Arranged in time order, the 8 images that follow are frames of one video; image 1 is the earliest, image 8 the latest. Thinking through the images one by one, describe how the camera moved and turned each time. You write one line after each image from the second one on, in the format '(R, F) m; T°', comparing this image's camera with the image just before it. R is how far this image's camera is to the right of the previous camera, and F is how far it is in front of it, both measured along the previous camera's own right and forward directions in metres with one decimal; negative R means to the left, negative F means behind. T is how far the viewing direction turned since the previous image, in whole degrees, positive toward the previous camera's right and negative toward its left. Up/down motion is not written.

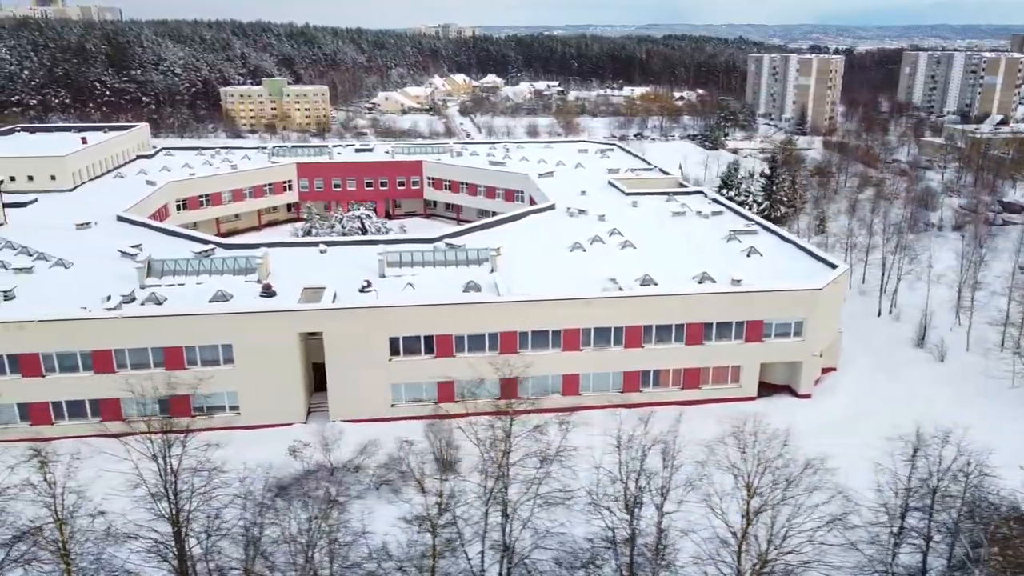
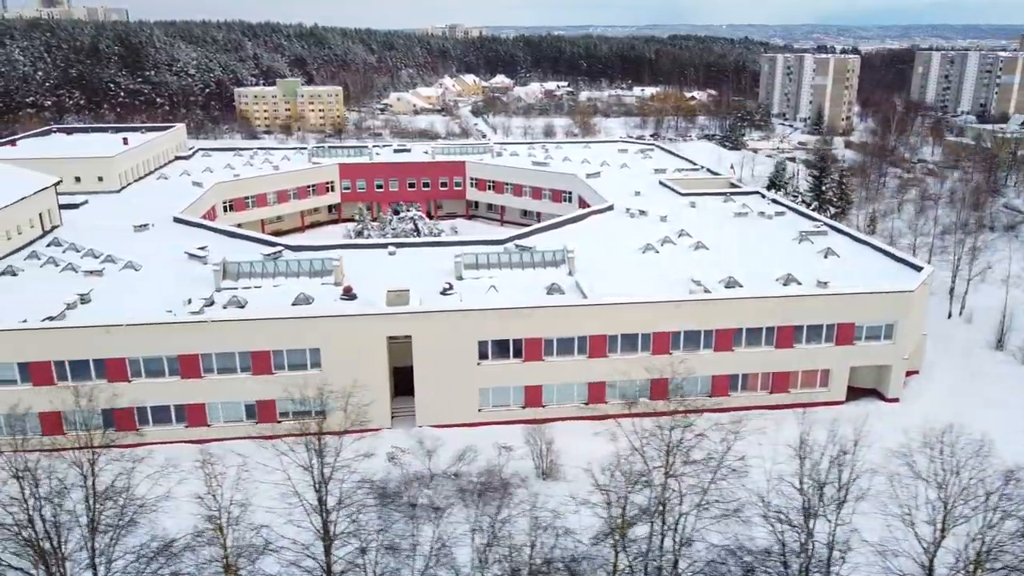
(-3.0, +0.6) m; 0°
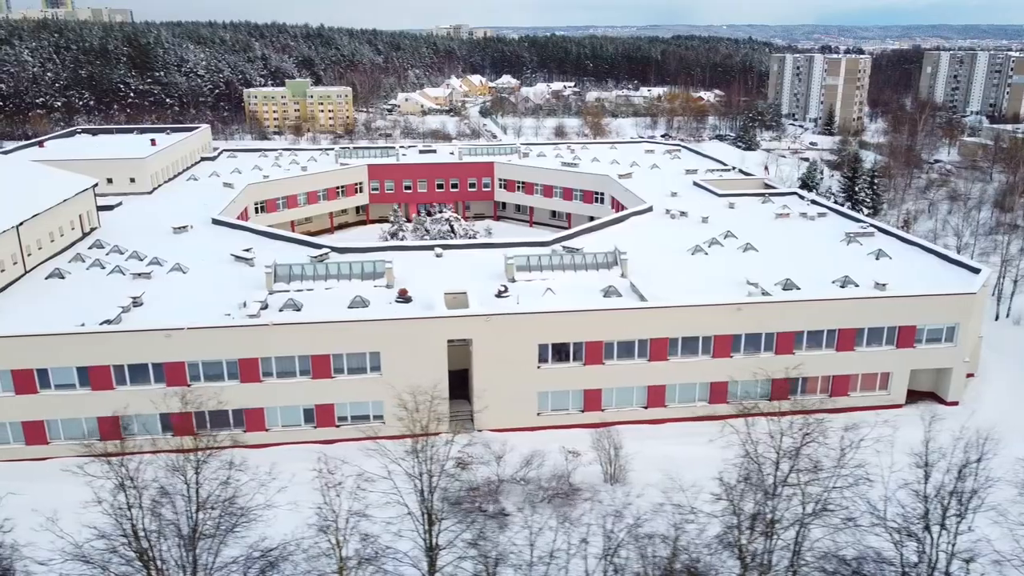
(-2.0, +0.3) m; 0°
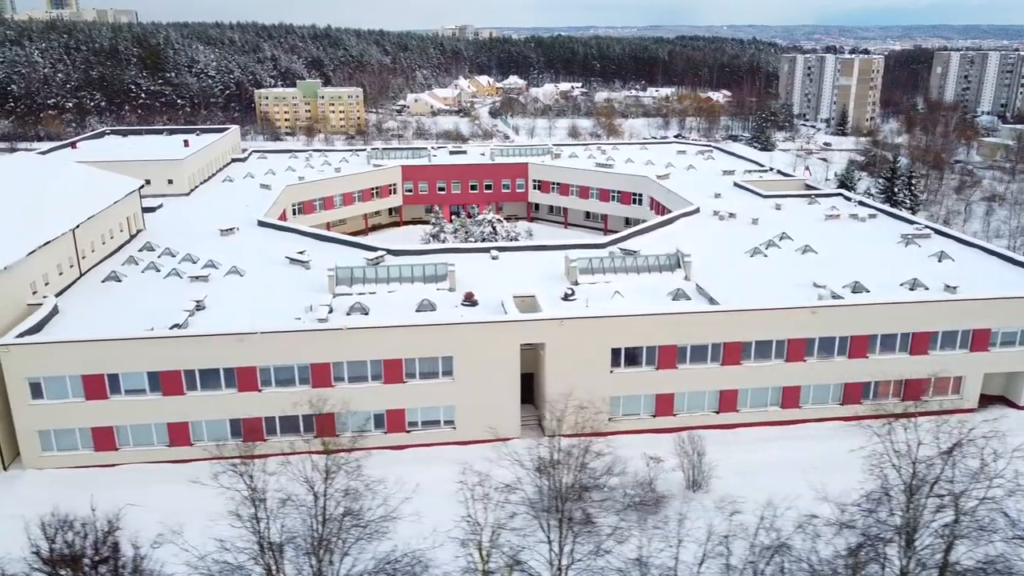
(-2.3, +0.4) m; 0°
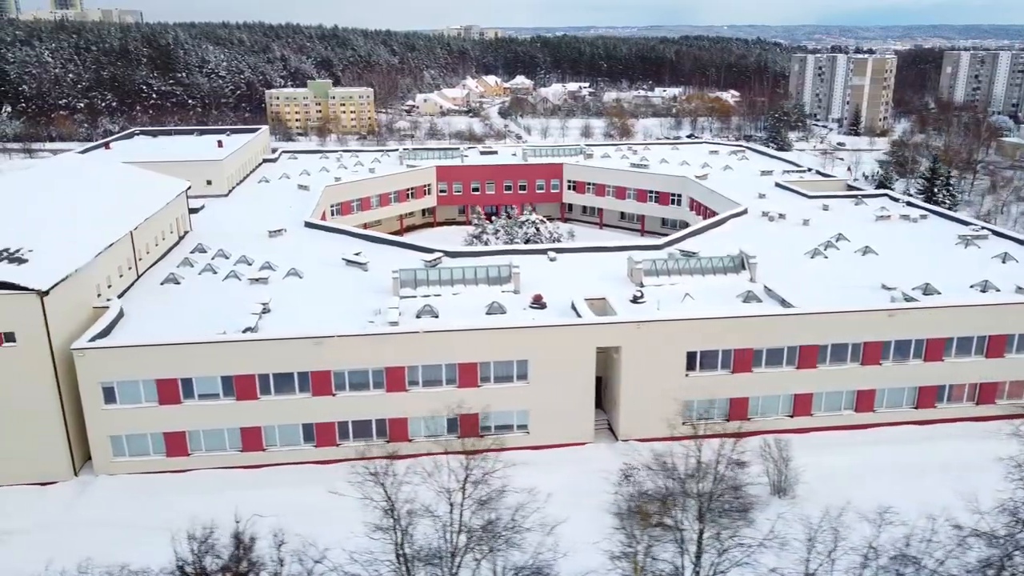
(-2.3, +0.4) m; 0°
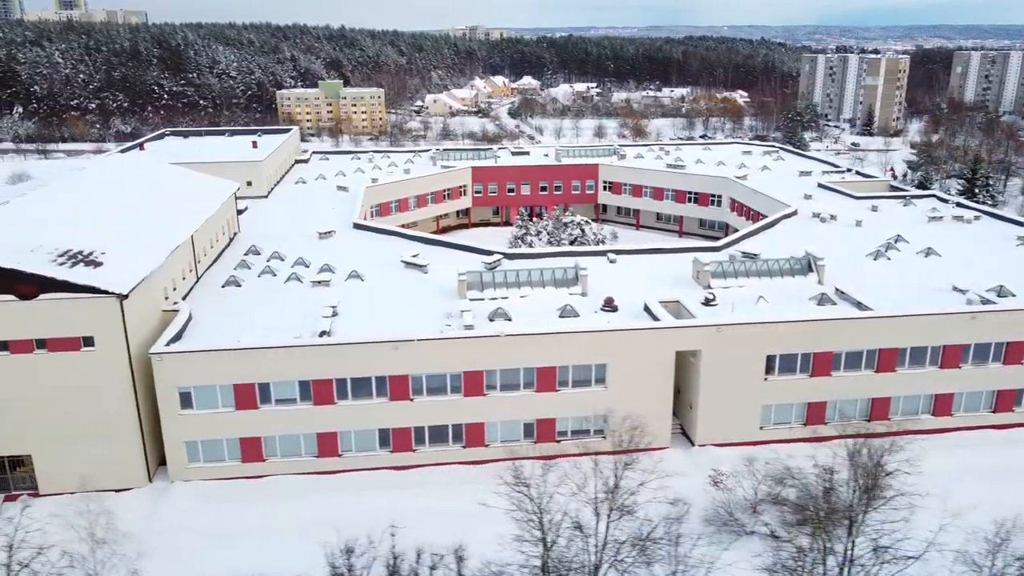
(-2.4, +0.4) m; 0°
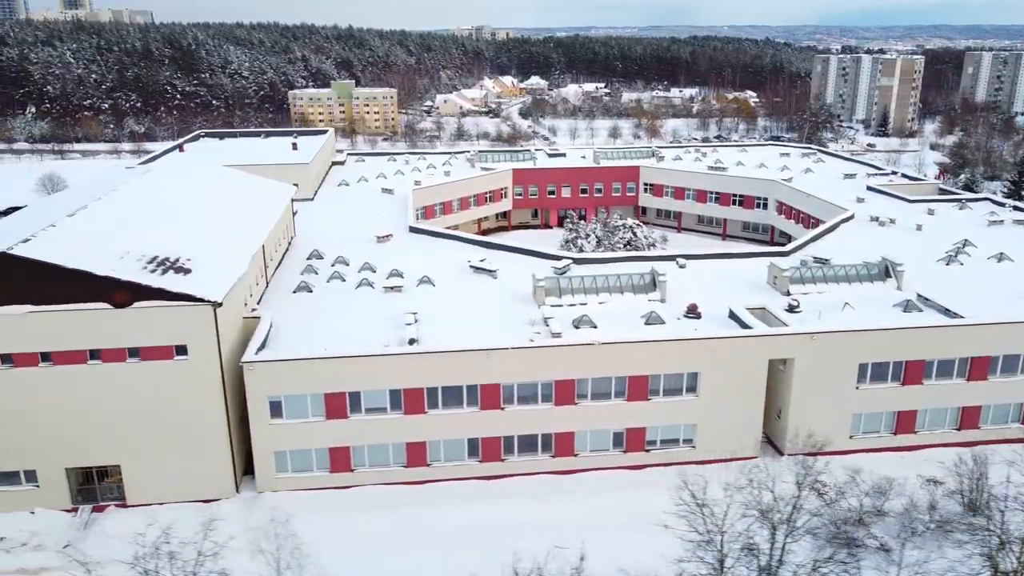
(-2.7, +0.4) m; 0°
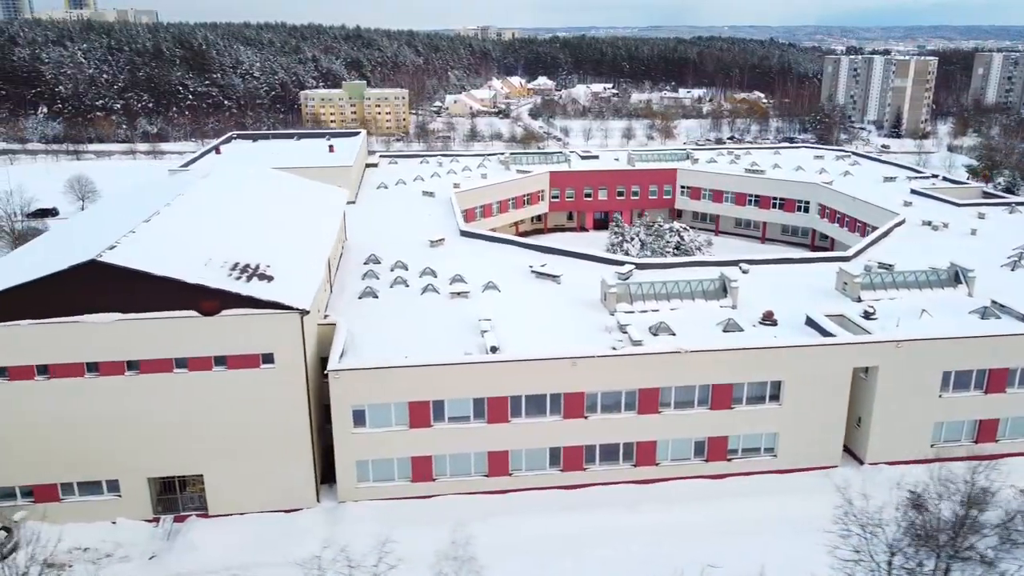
(-2.4, +0.3) m; 0°
